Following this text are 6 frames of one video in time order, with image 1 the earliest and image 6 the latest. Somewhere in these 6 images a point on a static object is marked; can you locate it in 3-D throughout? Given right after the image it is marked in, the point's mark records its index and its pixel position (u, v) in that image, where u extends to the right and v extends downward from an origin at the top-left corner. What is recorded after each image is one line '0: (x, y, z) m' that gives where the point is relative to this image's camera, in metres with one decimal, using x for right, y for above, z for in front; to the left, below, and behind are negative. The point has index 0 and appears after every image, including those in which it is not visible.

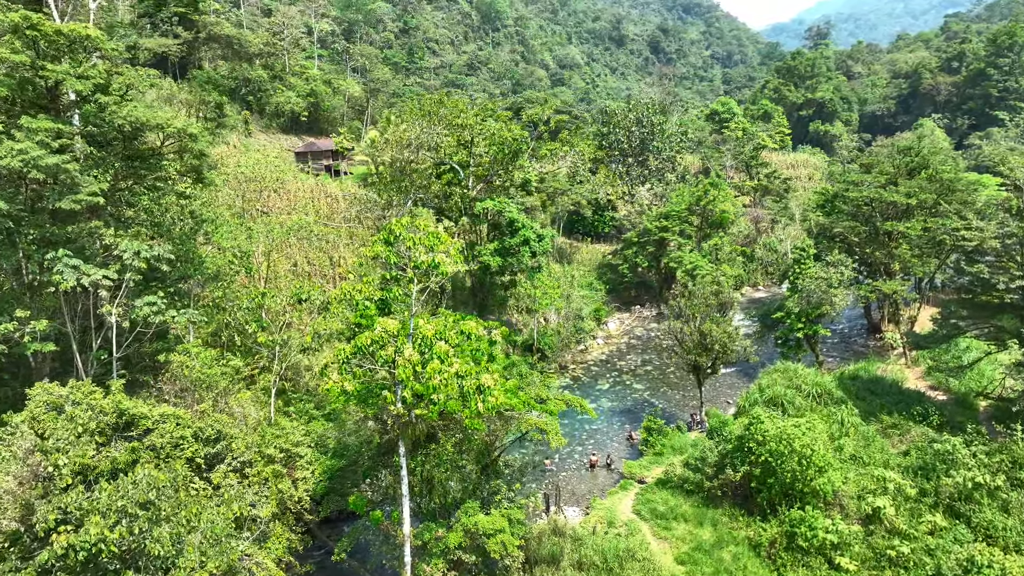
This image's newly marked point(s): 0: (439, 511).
0: (-1.5, -4.6, +10.6) m
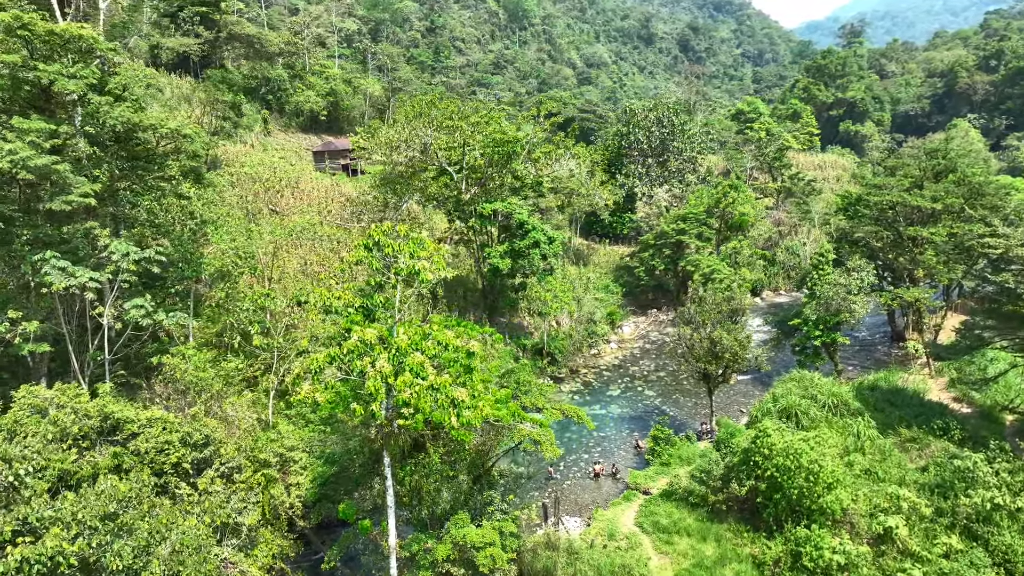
0: (-1.7, -4.7, +10.4) m
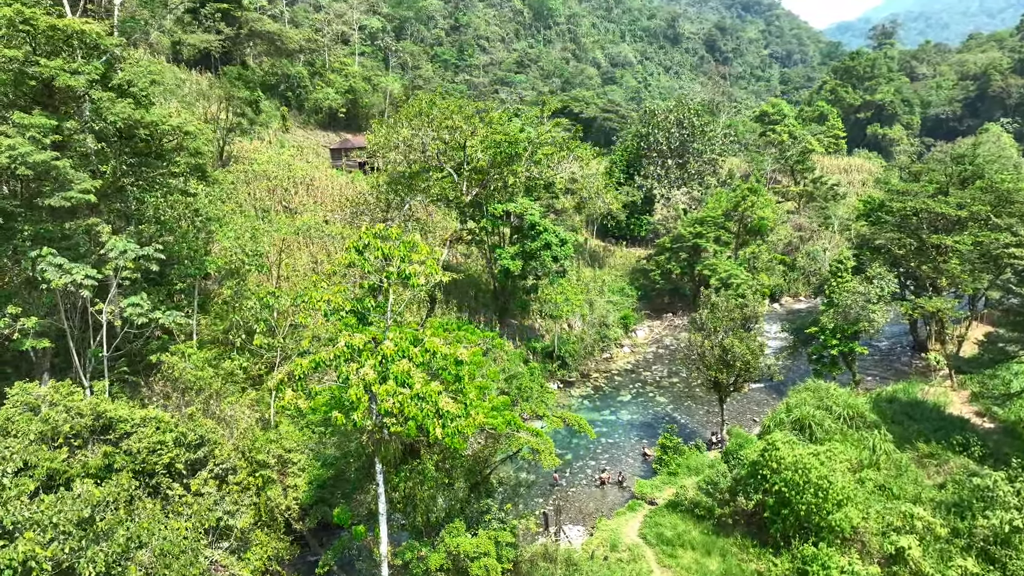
0: (-1.7, -4.8, +10.3) m
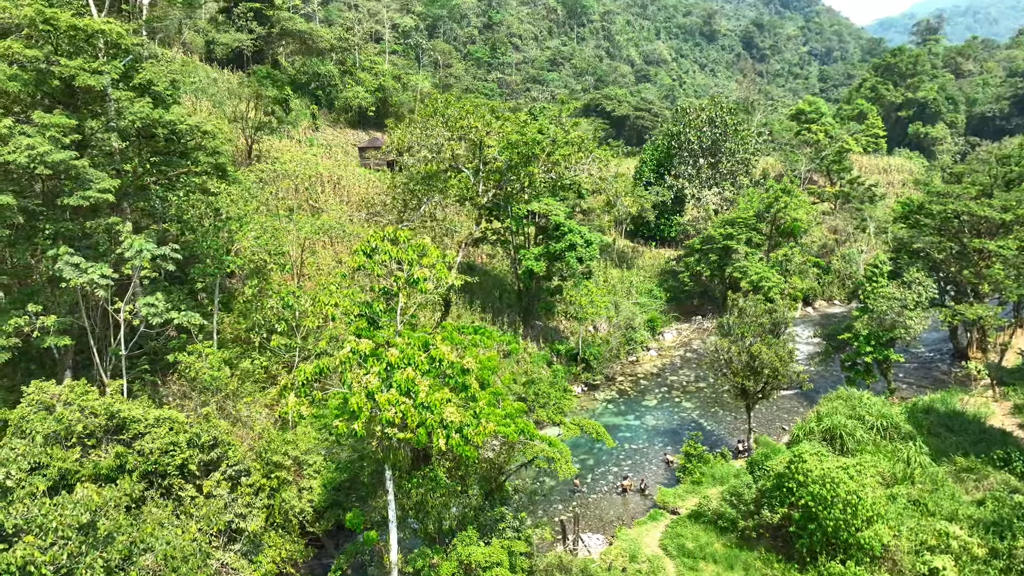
0: (-1.4, -4.9, +10.1) m
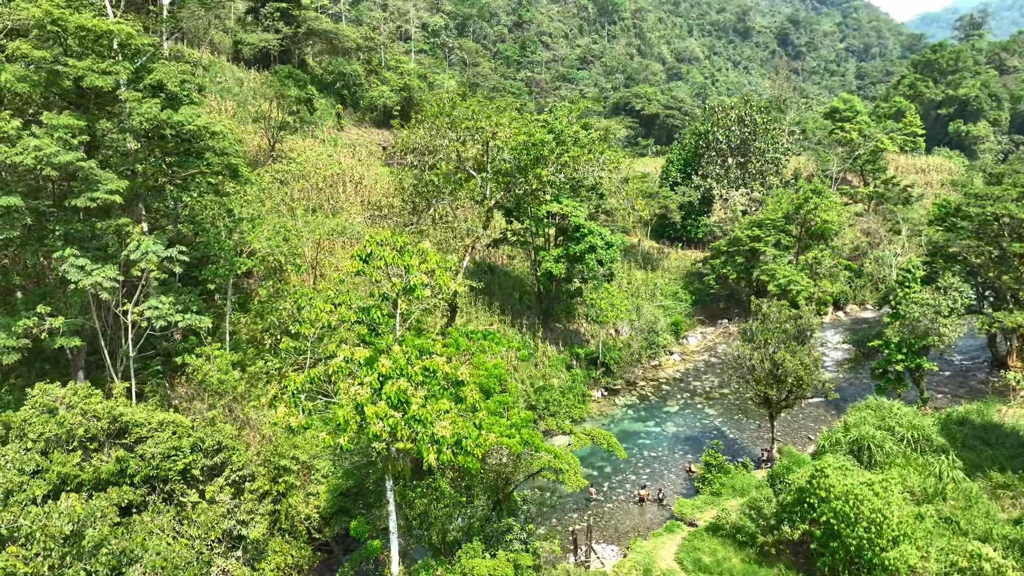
0: (-1.3, -5.0, +9.8) m
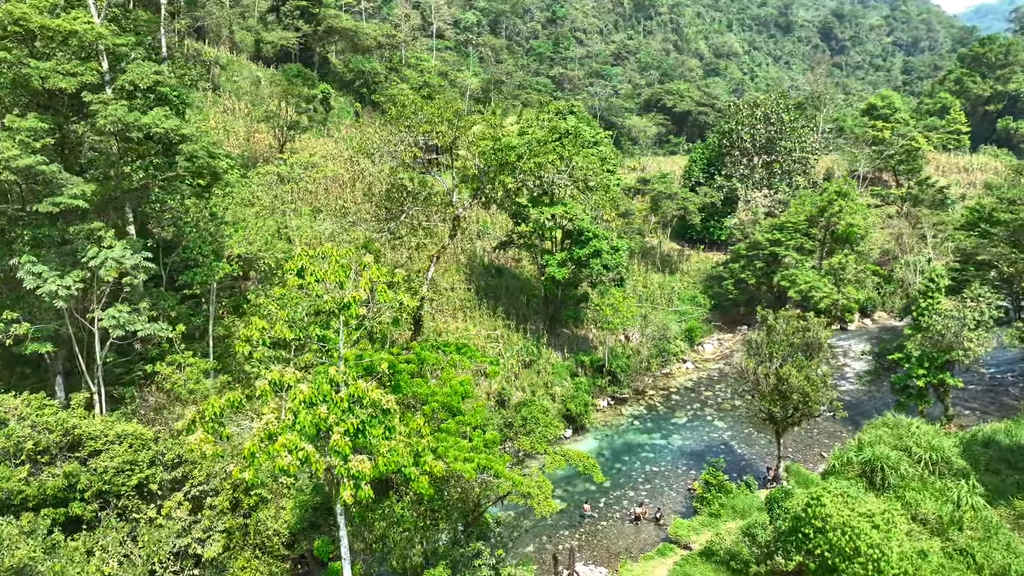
0: (-1.8, -5.2, +9.5) m
